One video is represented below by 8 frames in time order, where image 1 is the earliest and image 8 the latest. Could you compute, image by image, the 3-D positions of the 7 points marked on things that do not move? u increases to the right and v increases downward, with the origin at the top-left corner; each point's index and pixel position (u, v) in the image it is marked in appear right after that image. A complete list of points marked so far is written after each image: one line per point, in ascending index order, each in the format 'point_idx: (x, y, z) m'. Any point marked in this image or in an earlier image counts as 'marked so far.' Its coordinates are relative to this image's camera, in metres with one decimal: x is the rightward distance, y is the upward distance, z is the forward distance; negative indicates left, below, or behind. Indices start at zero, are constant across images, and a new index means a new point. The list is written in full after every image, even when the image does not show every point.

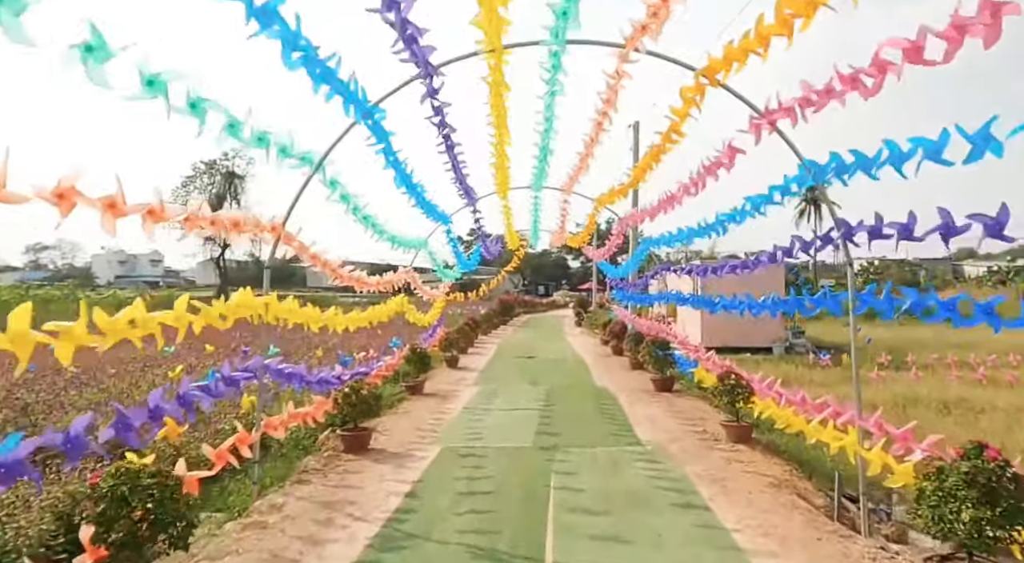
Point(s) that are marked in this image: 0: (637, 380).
0: (+1.8, -1.4, +10.1) m
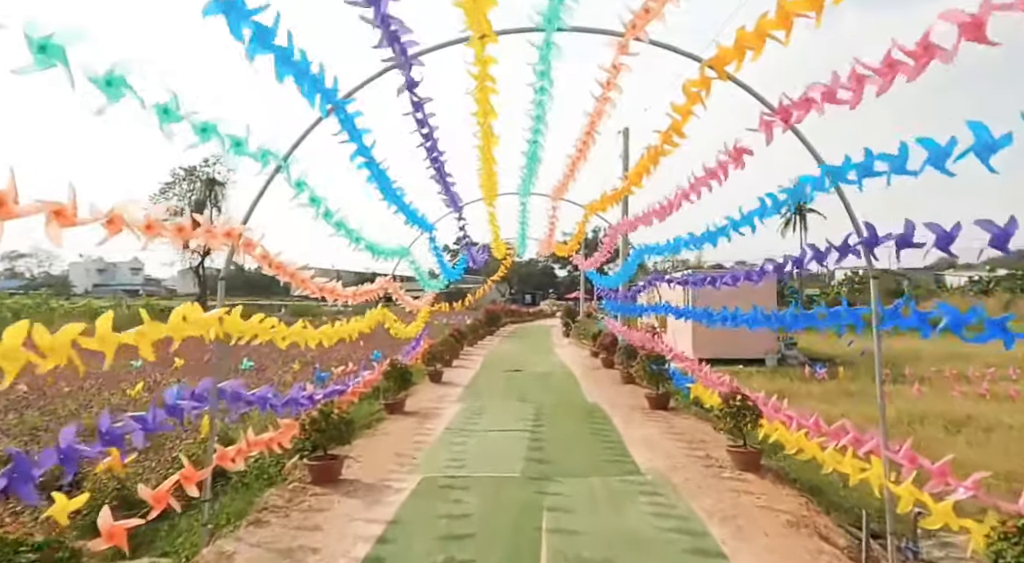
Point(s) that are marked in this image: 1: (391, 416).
0: (+1.6, -1.5, +9.6) m
1: (-1.5, -1.6, +8.7) m
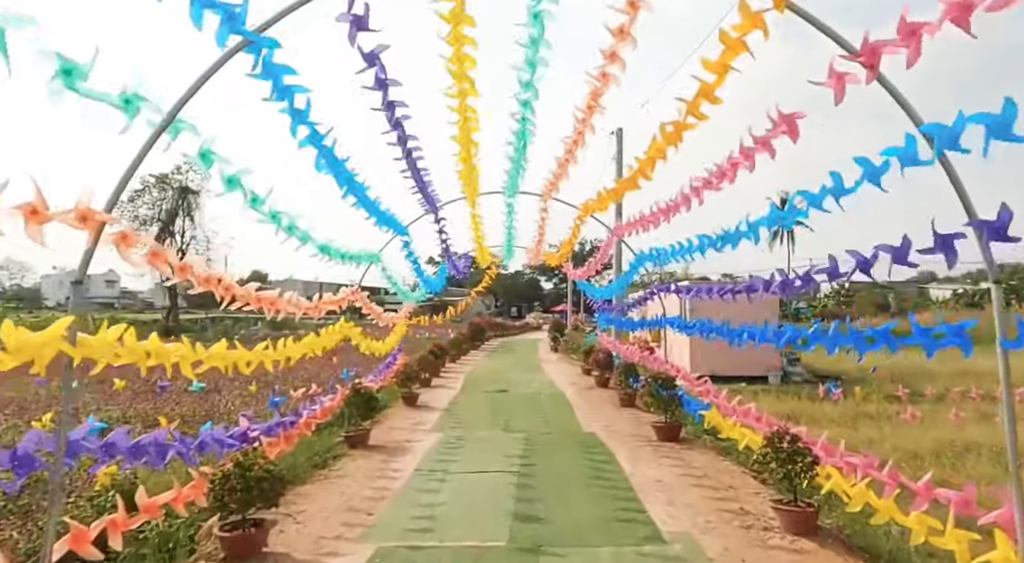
0: (+1.4, -1.7, +8.3) m
1: (-1.6, -1.7, +7.4) m
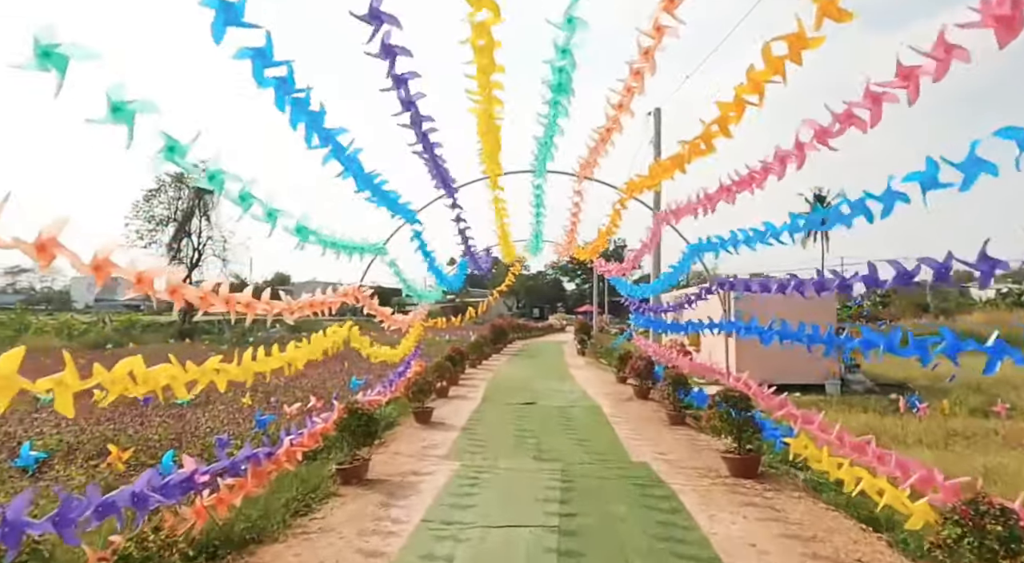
0: (+1.7, -1.6, +6.8) m
1: (-1.4, -1.7, +5.9) m
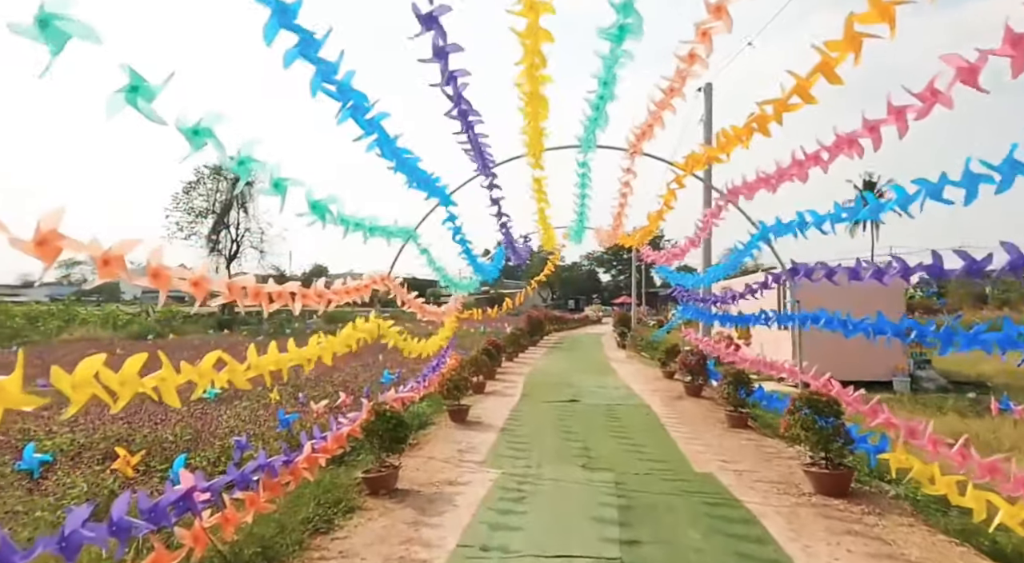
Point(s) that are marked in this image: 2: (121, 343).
0: (+2.1, -1.5, +6.0) m
1: (-1.0, -1.6, +5.3) m
2: (-8.2, -1.3, +15.2) m
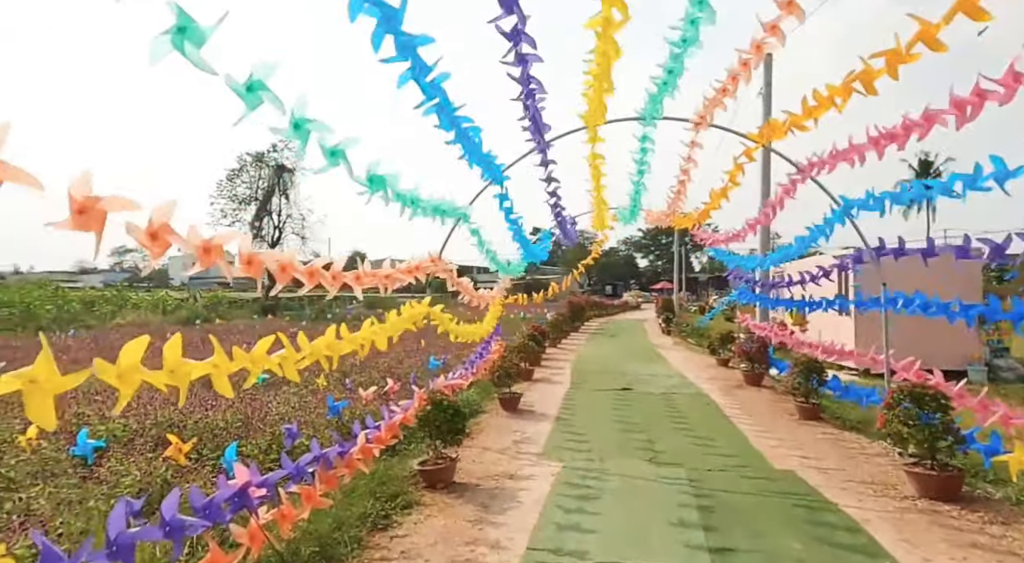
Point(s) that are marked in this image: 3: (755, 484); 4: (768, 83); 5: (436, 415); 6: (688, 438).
0: (+2.5, -1.3, +5.5) m
1: (-0.6, -1.5, +5.0) m
2: (-7.3, -1.0, +15.2) m
3: (+1.6, -1.4, +4.9) m
4: (+4.2, +3.3, +12.0) m
5: (-0.6, -1.0, +5.2) m
6: (+1.6, -1.4, +6.6) m
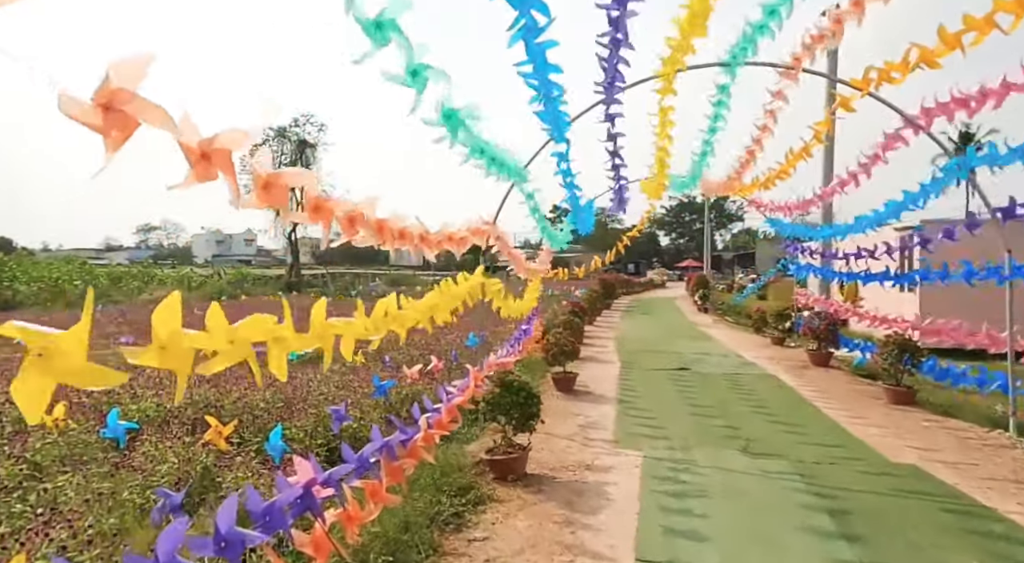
0: (+3.1, -1.1, +4.9) m
1: (-0.1, -1.2, +4.4) m
2: (-6.5, -0.4, +14.8) m
3: (+2.1, -1.2, +4.2) m
4: (+4.9, +3.7, +11.2) m
5: (0.0, -0.7, +4.6) m
6: (+2.1, -1.2, +6.0) m
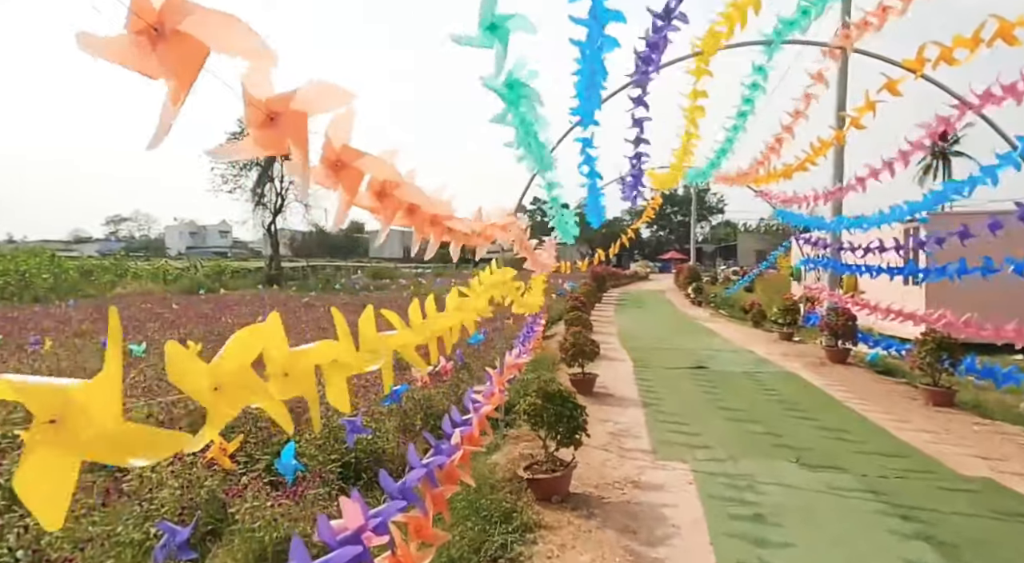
0: (+3.3, -1.1, +4.5) m
1: (+0.2, -1.2, +4.0) m
2: (-6.5, -0.3, +14.2) m
3: (+2.4, -1.2, +3.9) m
4: (+5.0, +3.8, +10.8) m
5: (+0.2, -0.7, +4.2) m
6: (+2.3, -1.1, +5.6) m
